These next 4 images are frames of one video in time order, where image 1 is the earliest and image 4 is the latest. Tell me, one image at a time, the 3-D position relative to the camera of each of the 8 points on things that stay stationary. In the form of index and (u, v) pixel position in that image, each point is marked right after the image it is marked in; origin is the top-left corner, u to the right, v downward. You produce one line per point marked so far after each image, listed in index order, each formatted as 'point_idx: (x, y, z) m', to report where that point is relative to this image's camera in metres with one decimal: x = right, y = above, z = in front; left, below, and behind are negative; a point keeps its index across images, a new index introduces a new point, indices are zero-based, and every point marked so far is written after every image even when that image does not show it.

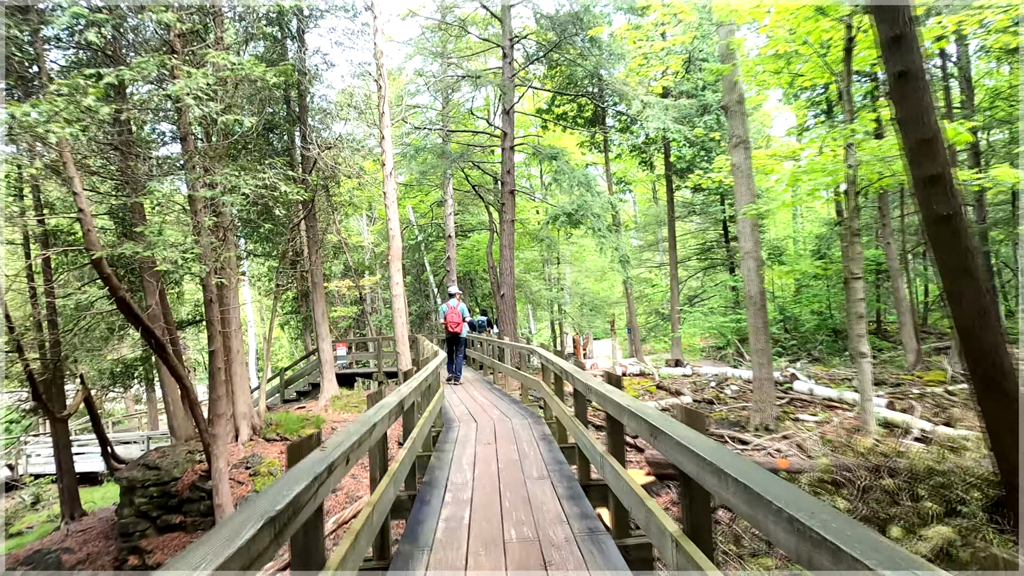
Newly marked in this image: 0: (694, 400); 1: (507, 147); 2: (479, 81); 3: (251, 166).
0: (+2.6, -1.6, +9.3) m
1: (-0.1, +2.7, +12.3) m
2: (-0.7, +4.2, +13.0) m
3: (-3.9, +1.8, +9.5) m
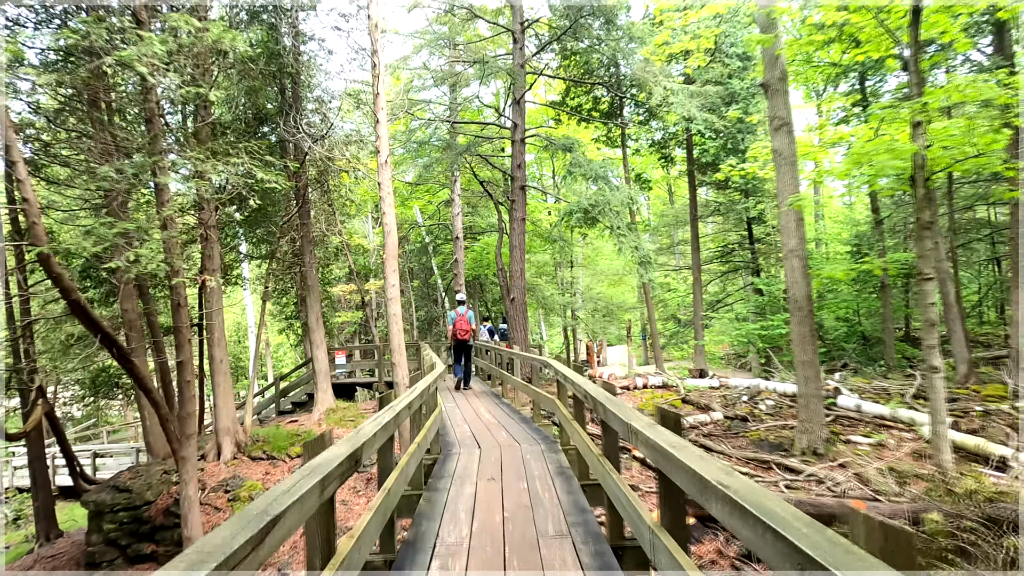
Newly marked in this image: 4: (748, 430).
0: (+2.7, -1.7, +8.3) m
1: (+0.1, +2.6, +11.4) m
2: (-0.5, +4.1, +12.1) m
3: (-3.7, +1.8, +8.6) m
4: (+2.8, -1.7, +7.6) m
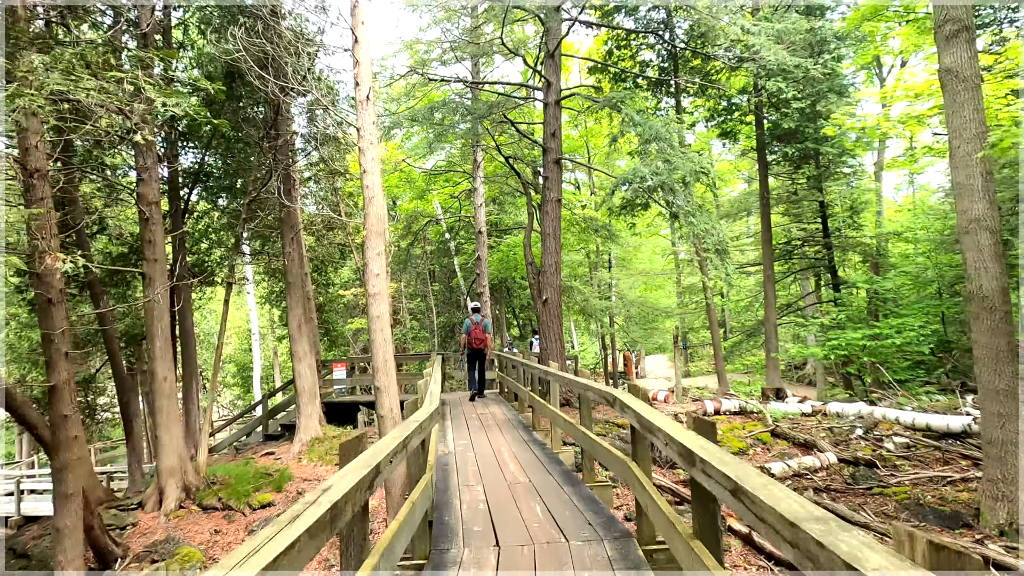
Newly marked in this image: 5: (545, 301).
0: (+3.1, -1.6, +6.0) m
1: (+0.6, +2.6, +9.3) m
2: (0.0, +4.1, +10.0) m
3: (-3.4, +1.8, +6.7) m
4: (+3.1, -1.6, +5.3) m
5: (+0.5, -0.2, +9.3) m
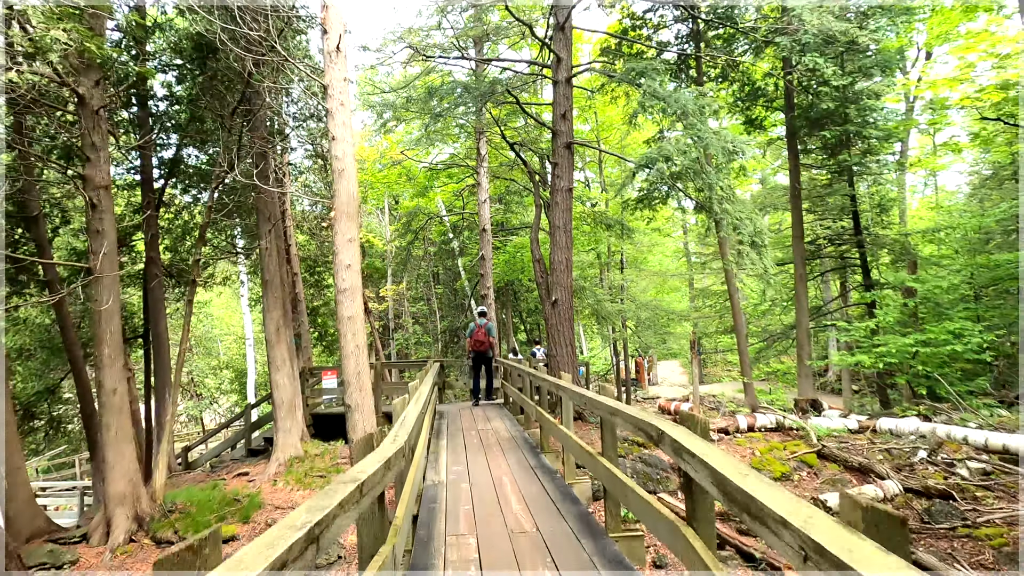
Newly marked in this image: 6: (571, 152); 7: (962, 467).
0: (+3.1, -1.6, +5.1) m
1: (+0.6, +2.6, +8.4) m
2: (+0.1, +4.1, +9.2) m
3: (-3.3, +1.8, +5.8) m
4: (+3.1, -1.6, +4.4) m
5: (+0.6, -0.2, +8.4) m
6: (+0.7, +1.7, +8.5) m
7: (+3.7, -1.5, +5.3) m
